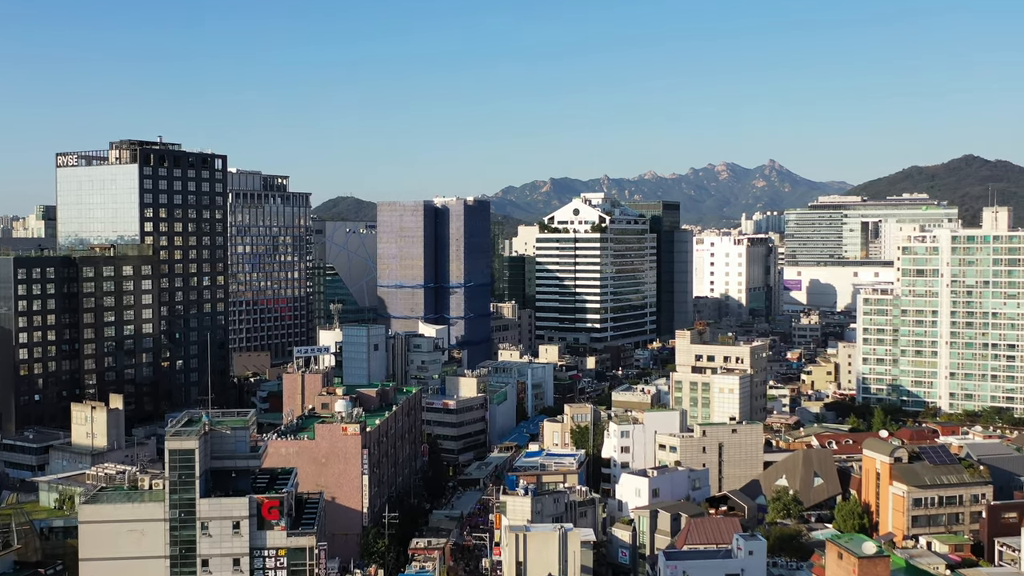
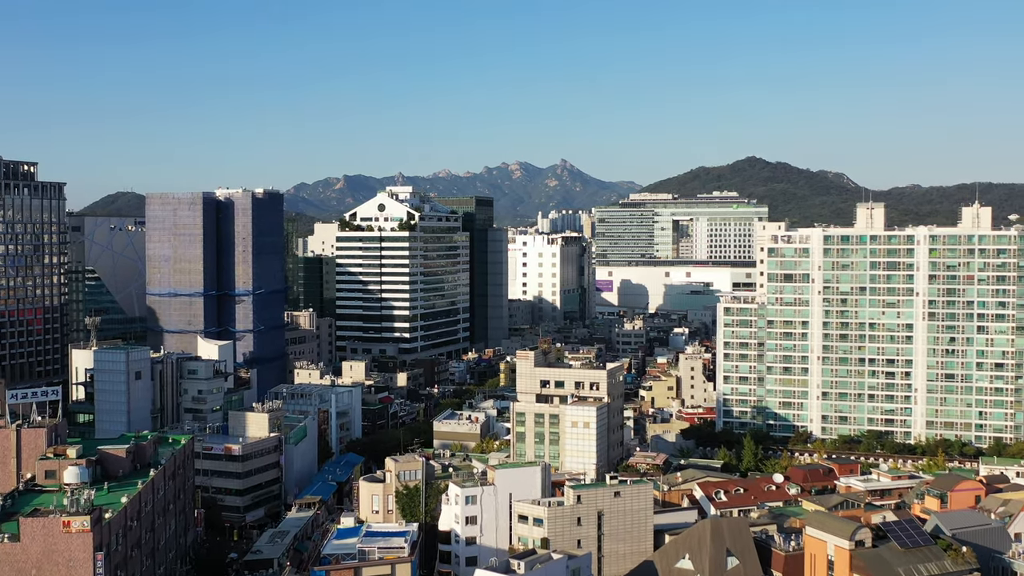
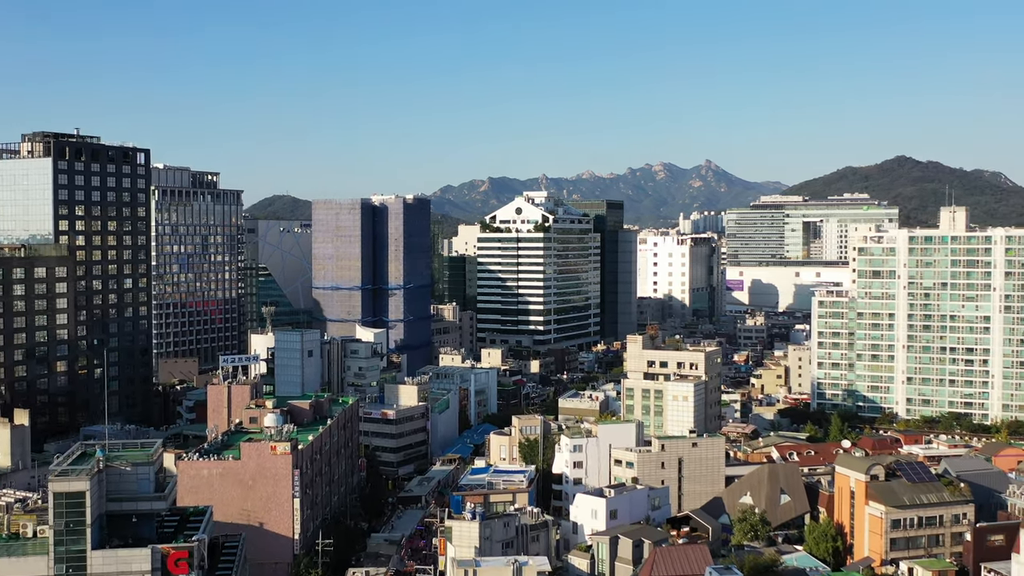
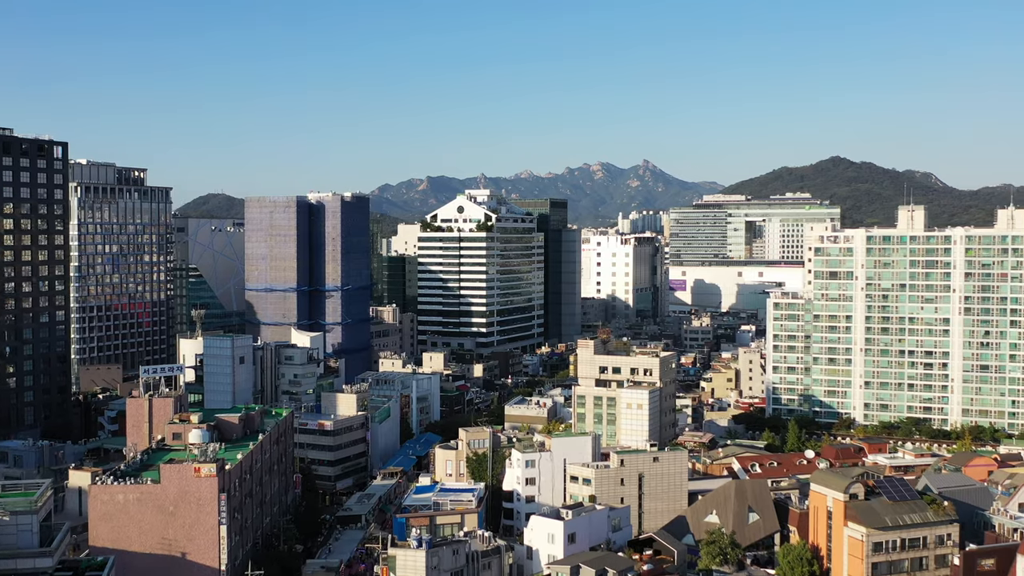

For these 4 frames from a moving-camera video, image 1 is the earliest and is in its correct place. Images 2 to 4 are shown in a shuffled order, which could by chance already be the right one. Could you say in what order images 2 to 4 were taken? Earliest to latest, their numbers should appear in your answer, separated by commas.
3, 4, 2
